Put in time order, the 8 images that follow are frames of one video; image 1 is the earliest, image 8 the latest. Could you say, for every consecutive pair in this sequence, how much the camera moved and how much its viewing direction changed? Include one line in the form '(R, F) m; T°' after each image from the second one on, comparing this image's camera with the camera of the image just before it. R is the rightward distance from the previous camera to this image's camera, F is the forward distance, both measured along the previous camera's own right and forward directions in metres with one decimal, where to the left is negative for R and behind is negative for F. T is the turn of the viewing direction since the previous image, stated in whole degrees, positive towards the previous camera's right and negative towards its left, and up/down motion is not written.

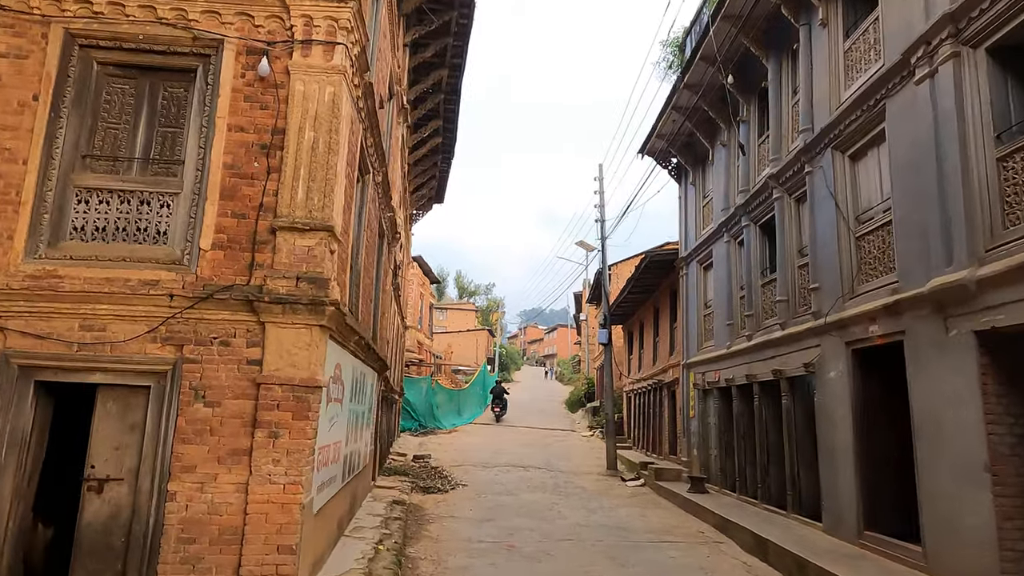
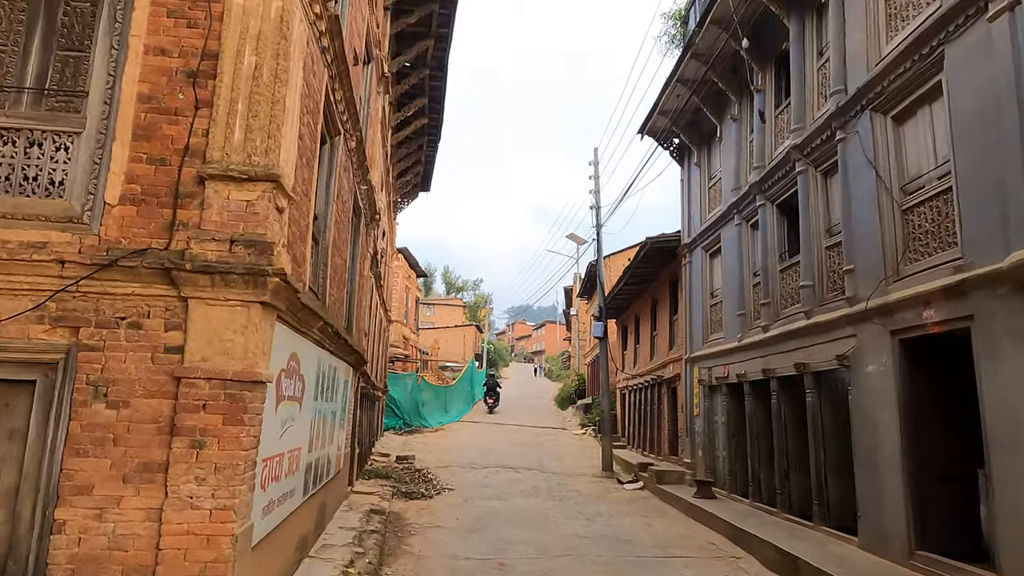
(-0.1, +1.1) m; +1°
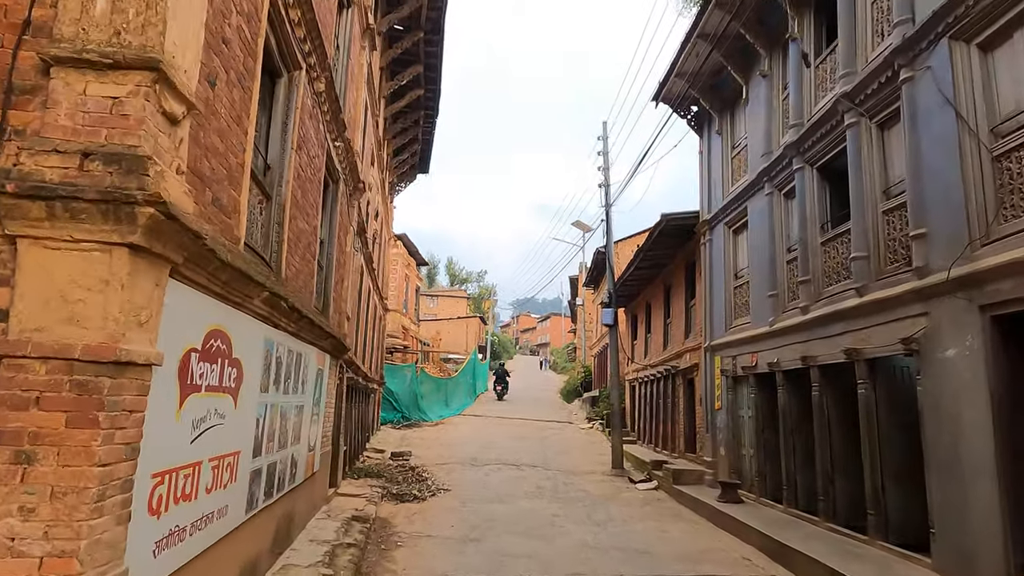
(+0.1, +1.3) m; 0°
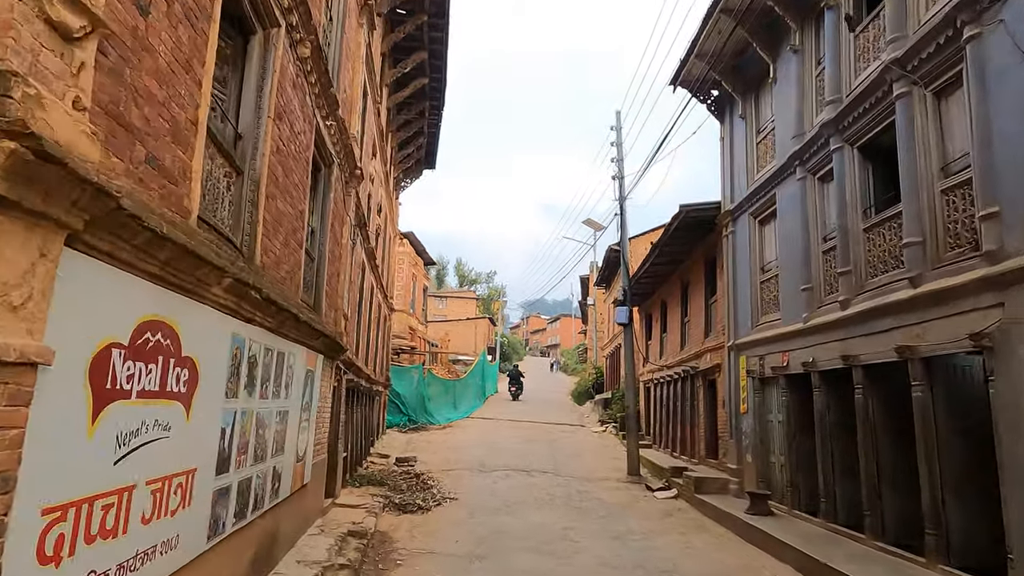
(0.0, +0.8) m; -1°
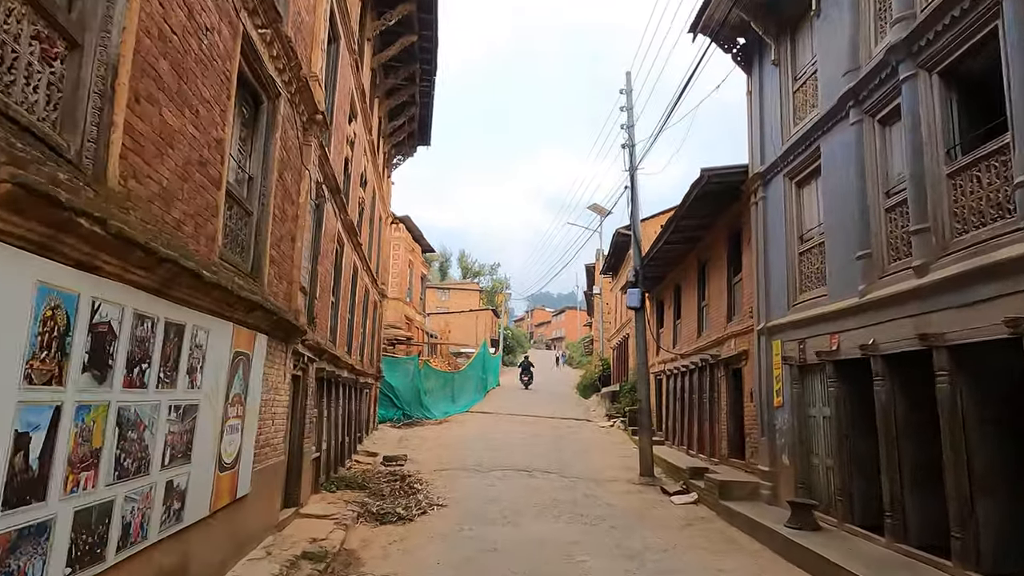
(+0.1, +1.6) m; 0°
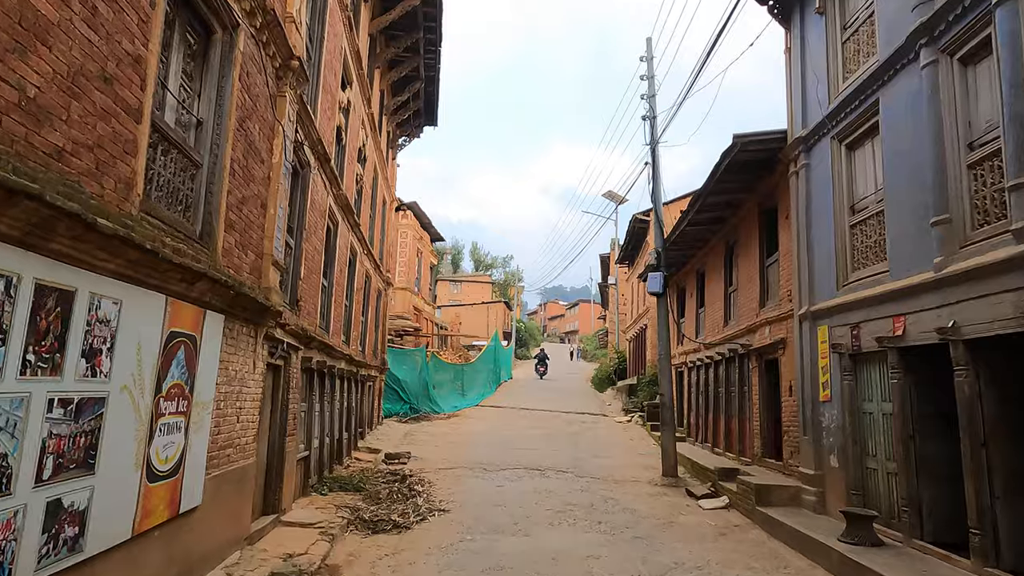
(+0.1, +1.1) m; -1°
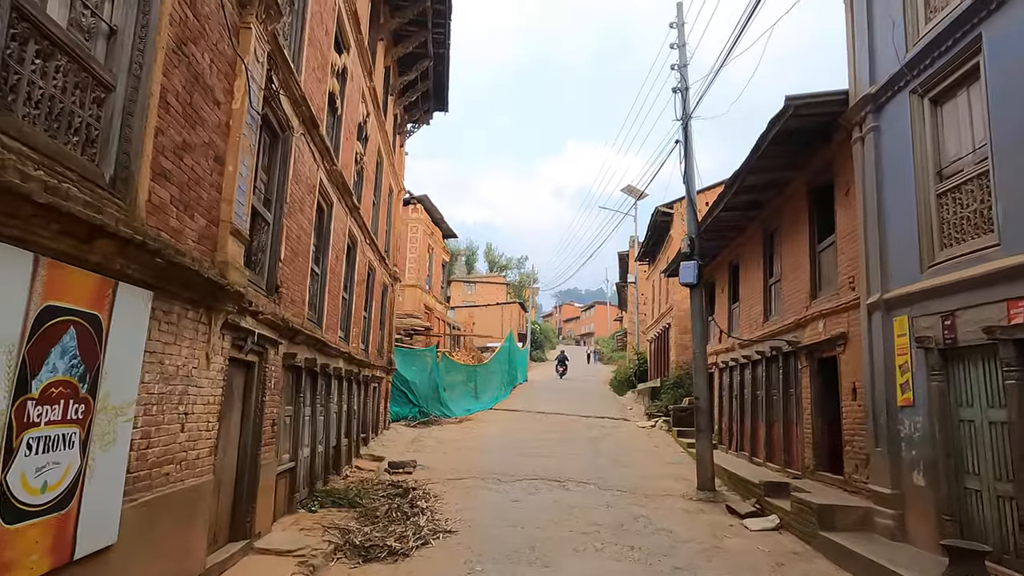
(0.0, +1.3) m; -1°
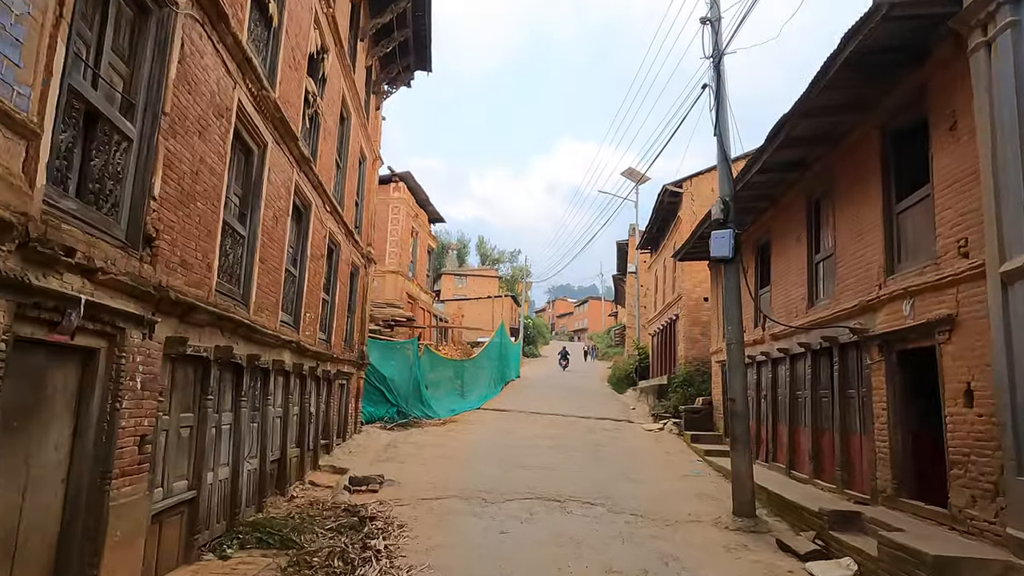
(0.0, +2.3) m; +1°
